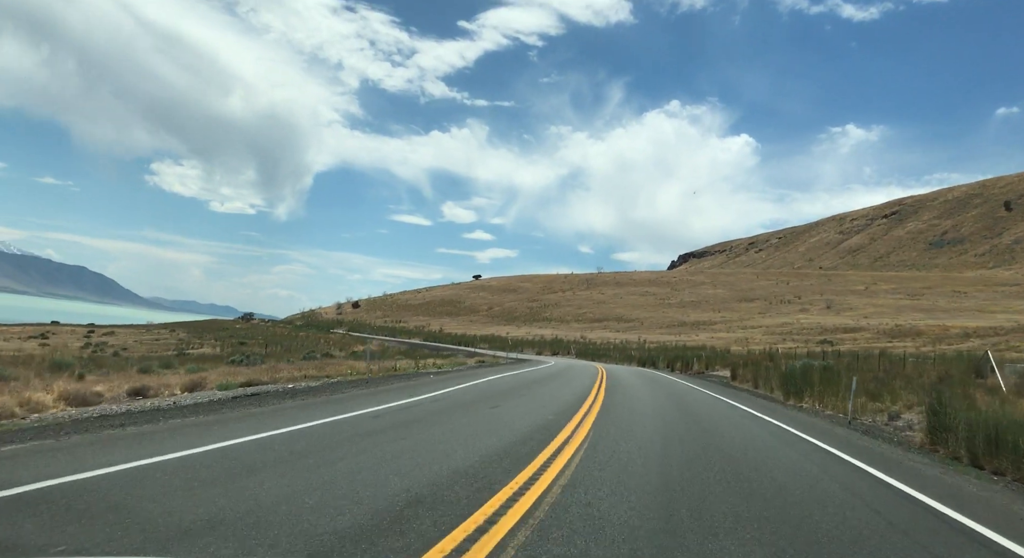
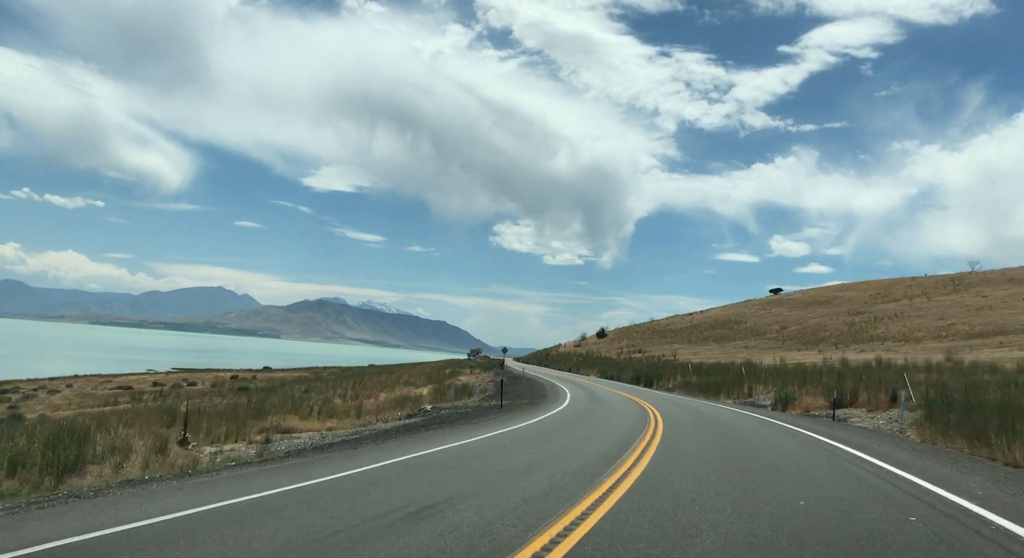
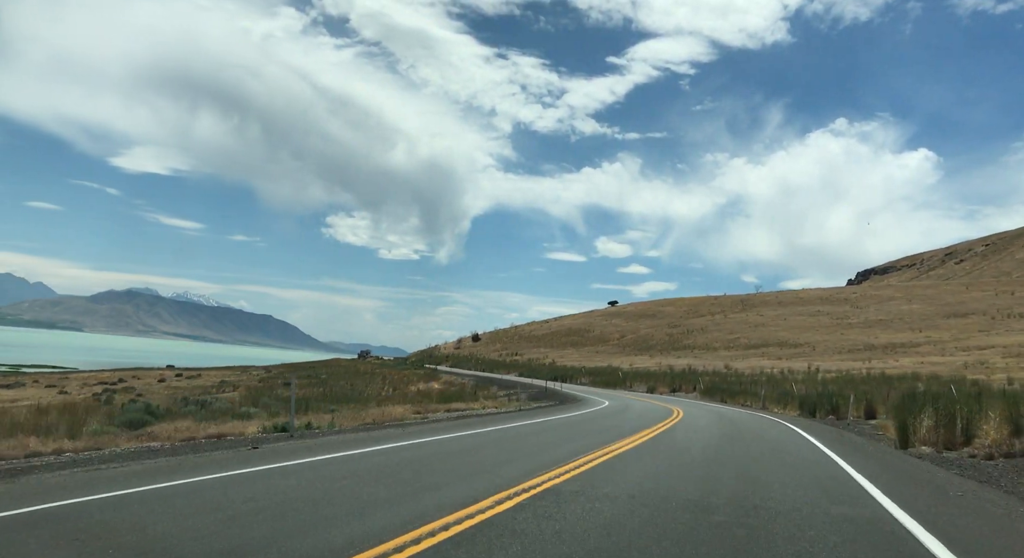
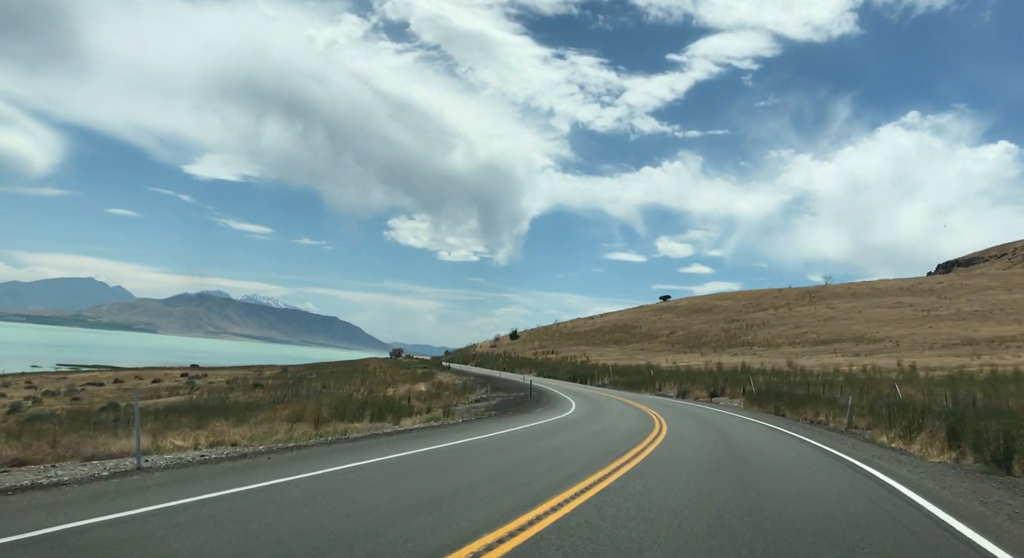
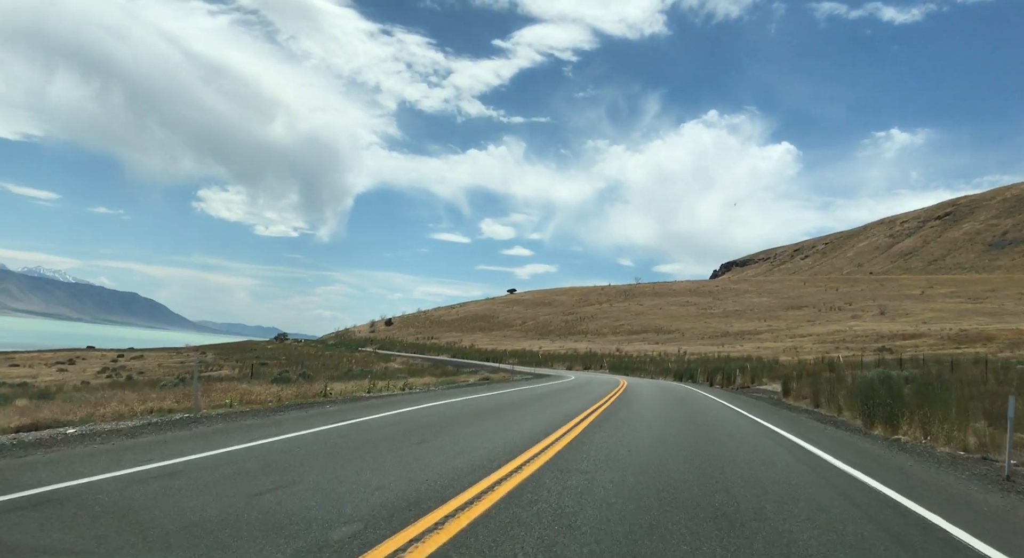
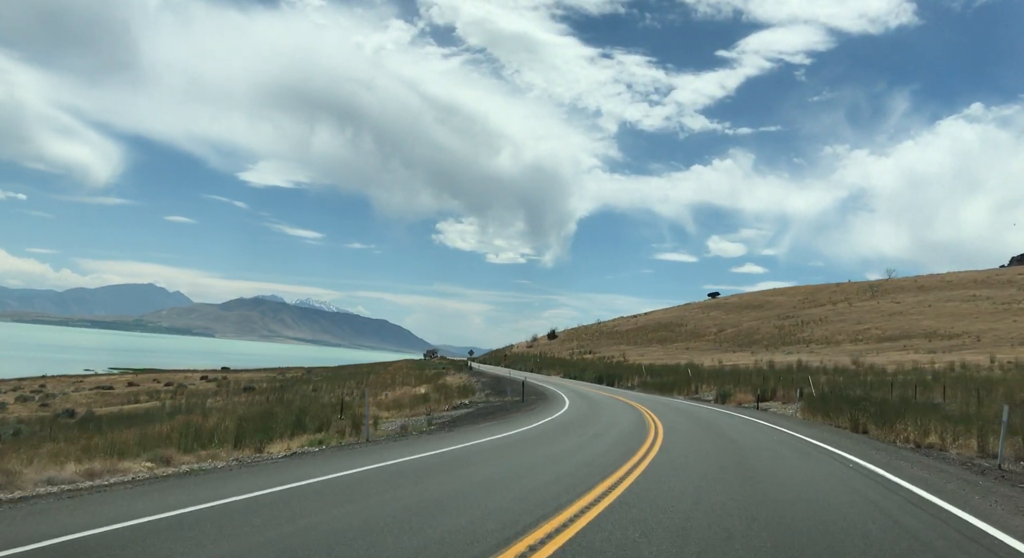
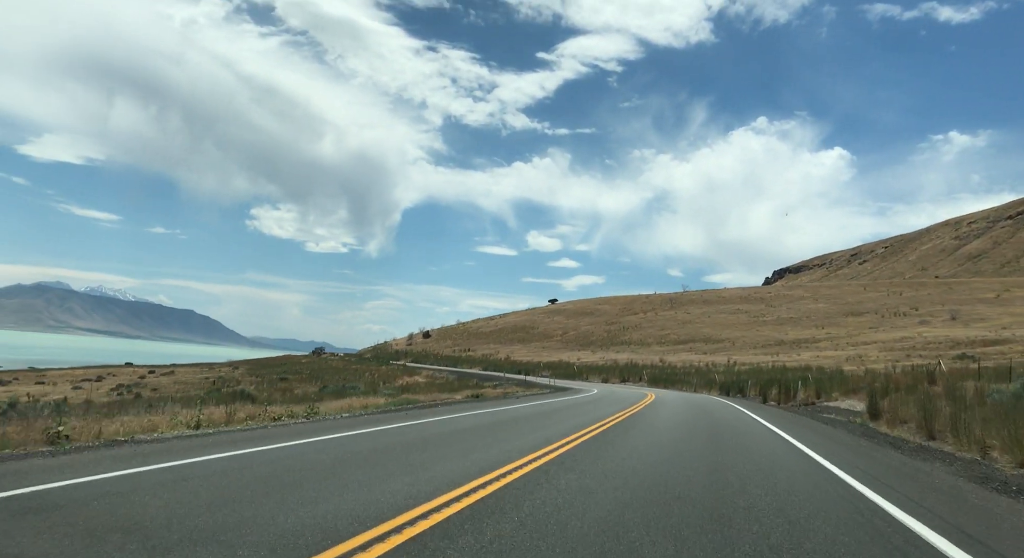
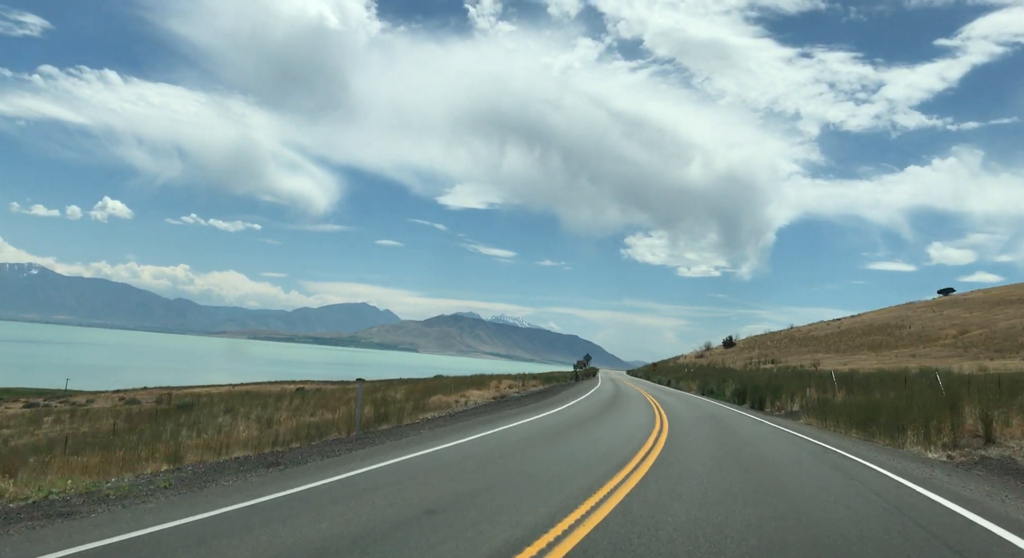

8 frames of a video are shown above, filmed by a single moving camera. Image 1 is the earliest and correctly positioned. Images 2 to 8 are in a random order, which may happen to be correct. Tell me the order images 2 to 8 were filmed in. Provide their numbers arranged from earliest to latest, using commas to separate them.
5, 7, 3, 4, 6, 2, 8
